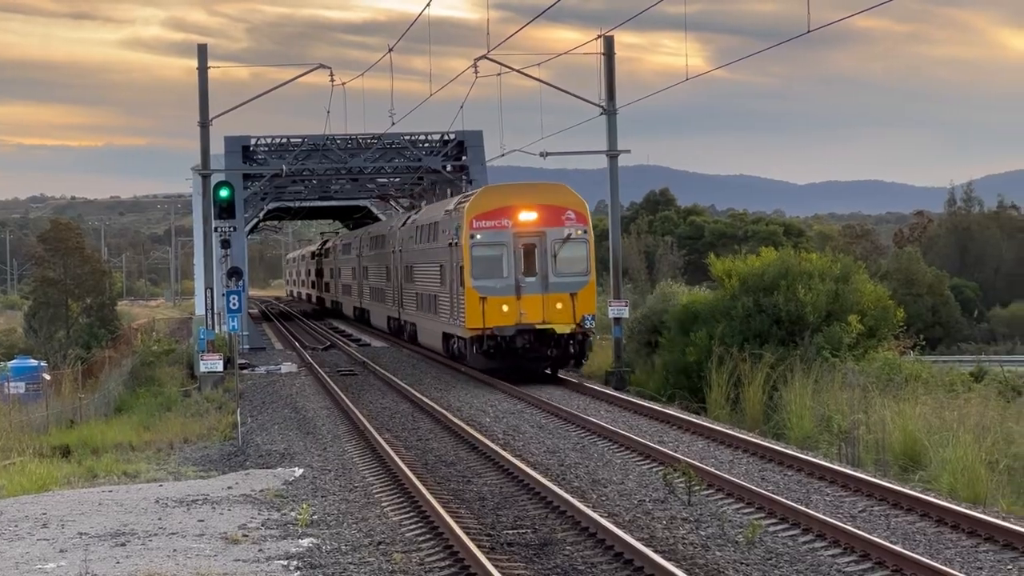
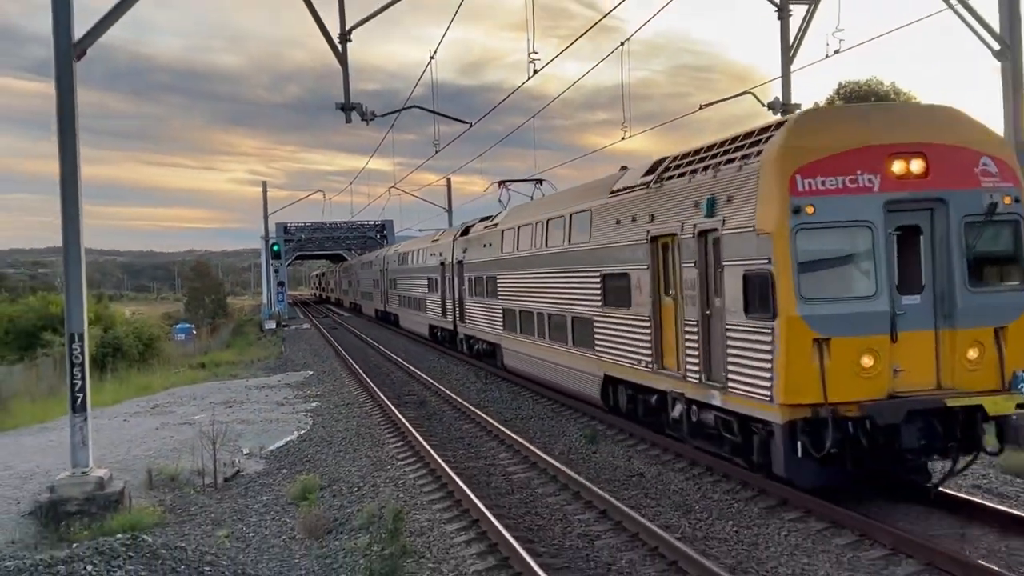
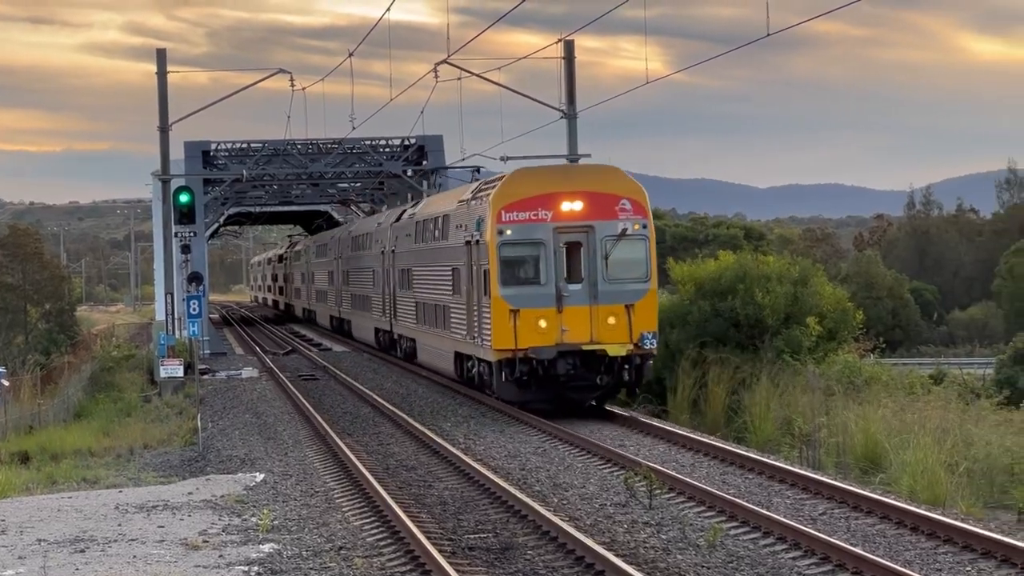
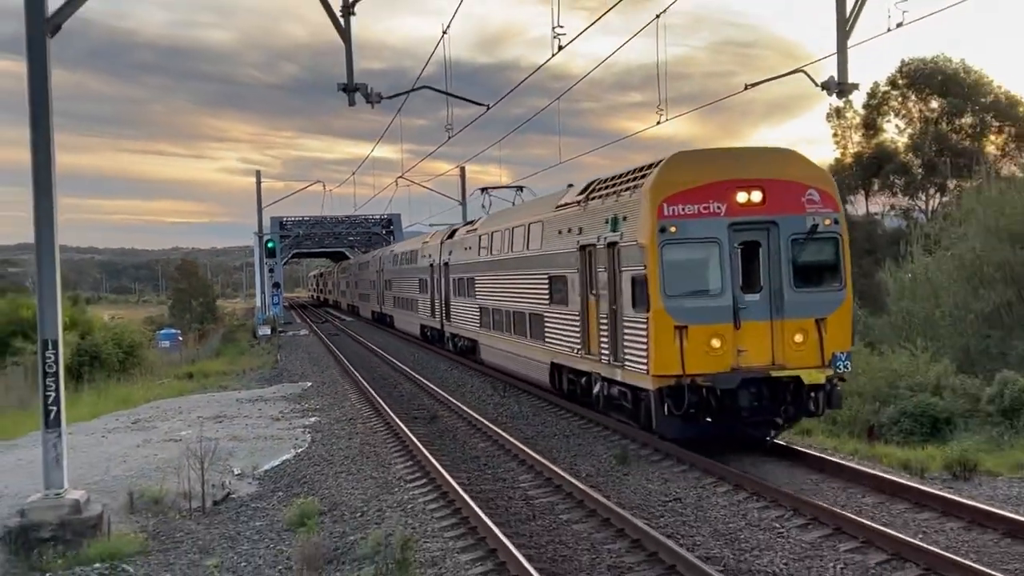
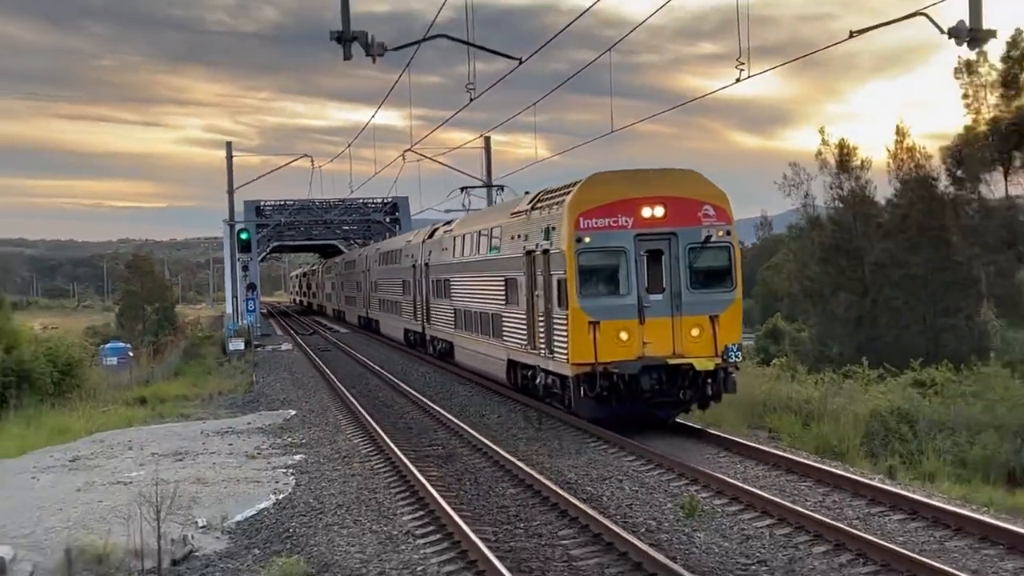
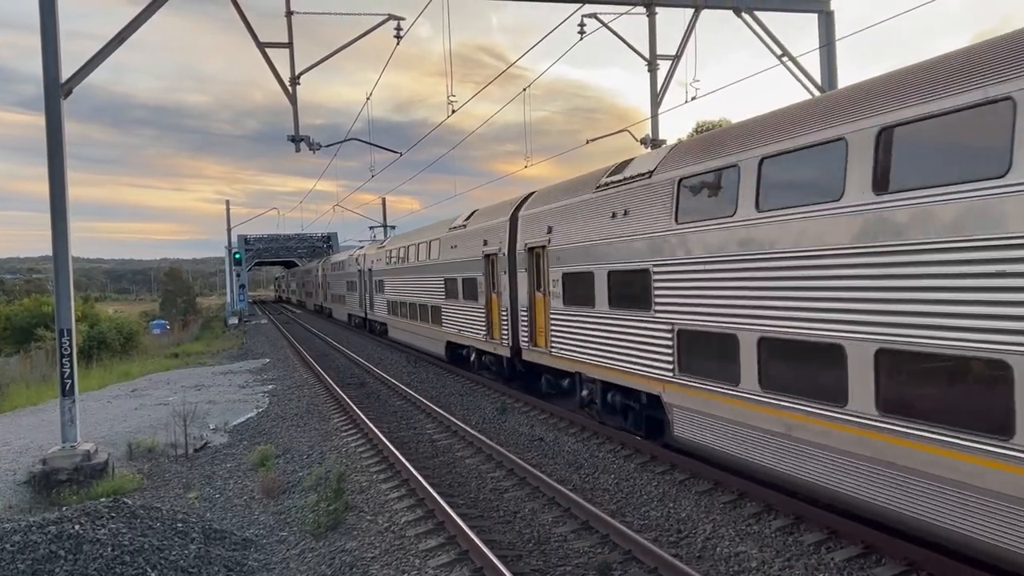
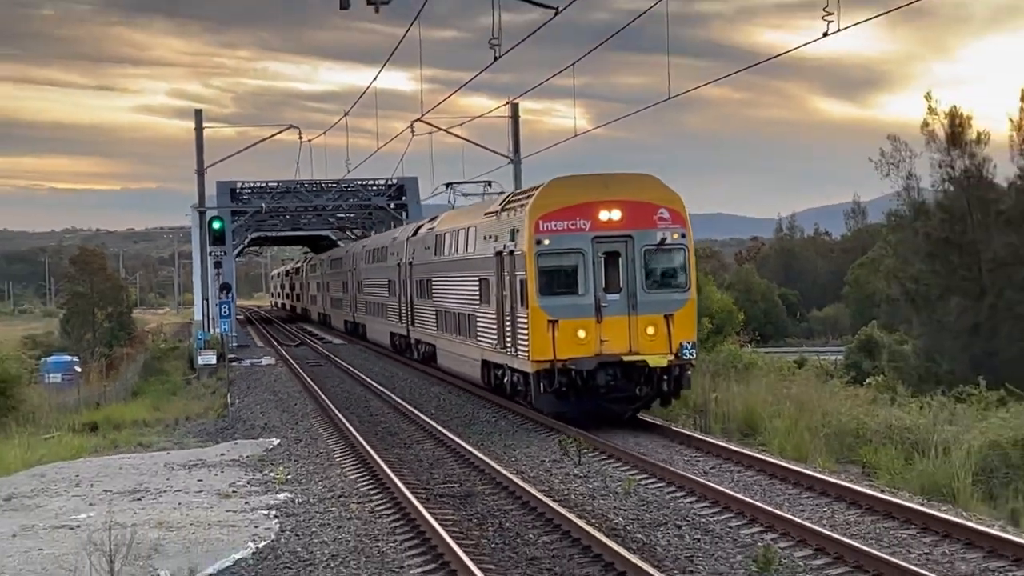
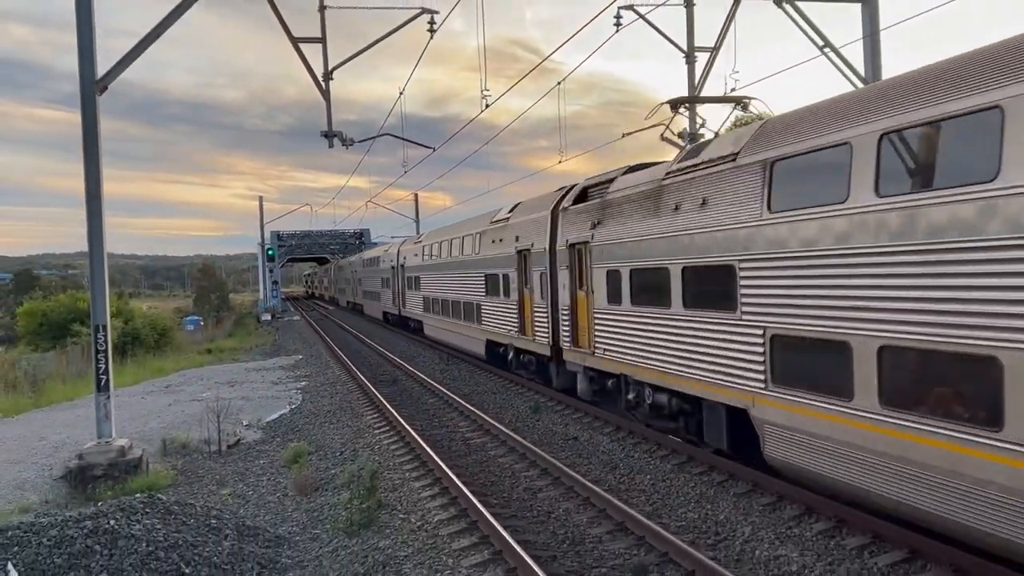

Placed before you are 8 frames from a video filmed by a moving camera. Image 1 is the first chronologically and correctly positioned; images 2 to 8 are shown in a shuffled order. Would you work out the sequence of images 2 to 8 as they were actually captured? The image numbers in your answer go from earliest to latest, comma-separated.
3, 7, 5, 4, 2, 8, 6
